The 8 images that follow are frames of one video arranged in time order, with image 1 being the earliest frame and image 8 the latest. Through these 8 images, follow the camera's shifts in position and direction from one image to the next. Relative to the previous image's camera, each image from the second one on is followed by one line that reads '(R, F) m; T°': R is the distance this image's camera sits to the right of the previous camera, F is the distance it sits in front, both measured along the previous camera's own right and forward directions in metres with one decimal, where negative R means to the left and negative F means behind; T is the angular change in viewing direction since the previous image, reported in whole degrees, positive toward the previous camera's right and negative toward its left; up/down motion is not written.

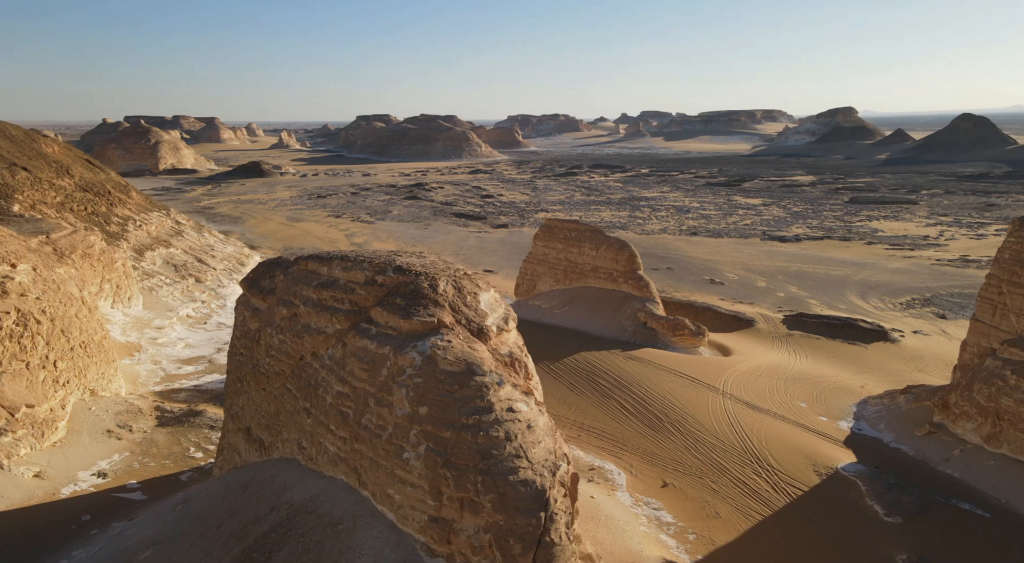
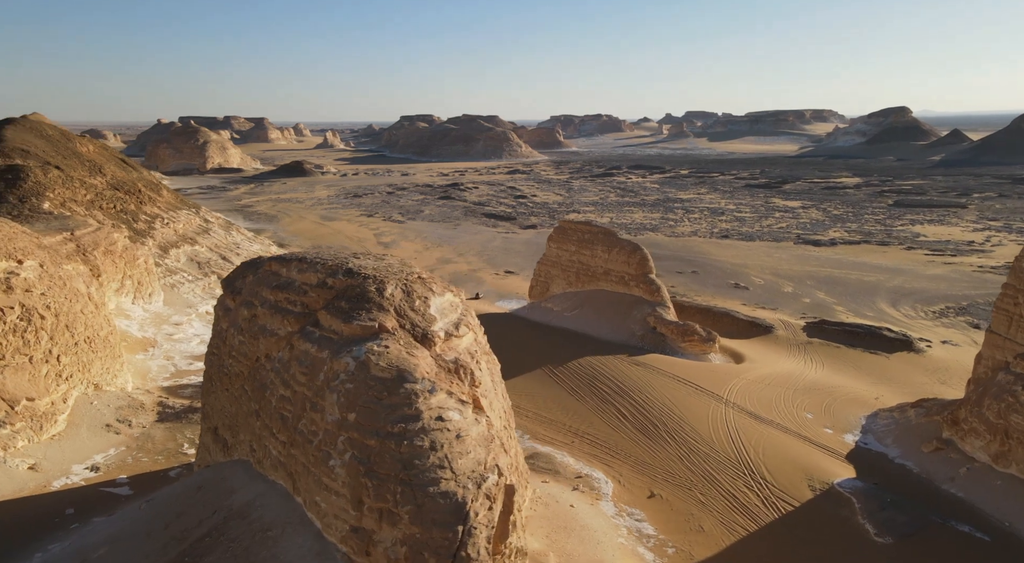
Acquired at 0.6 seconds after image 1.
(+0.5, +0.1) m; -3°
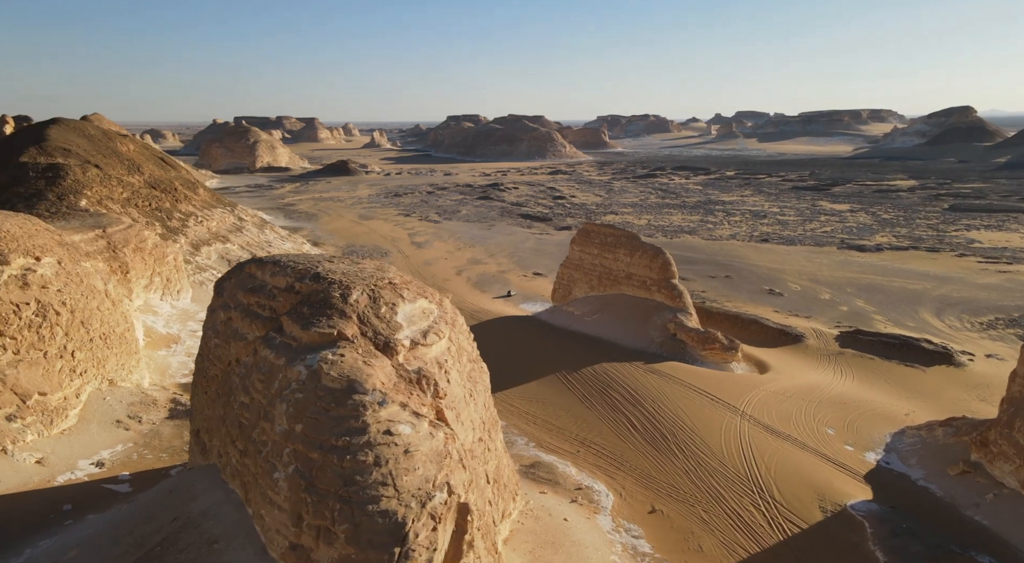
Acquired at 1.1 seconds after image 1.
(+0.4, +0.2) m; -4°
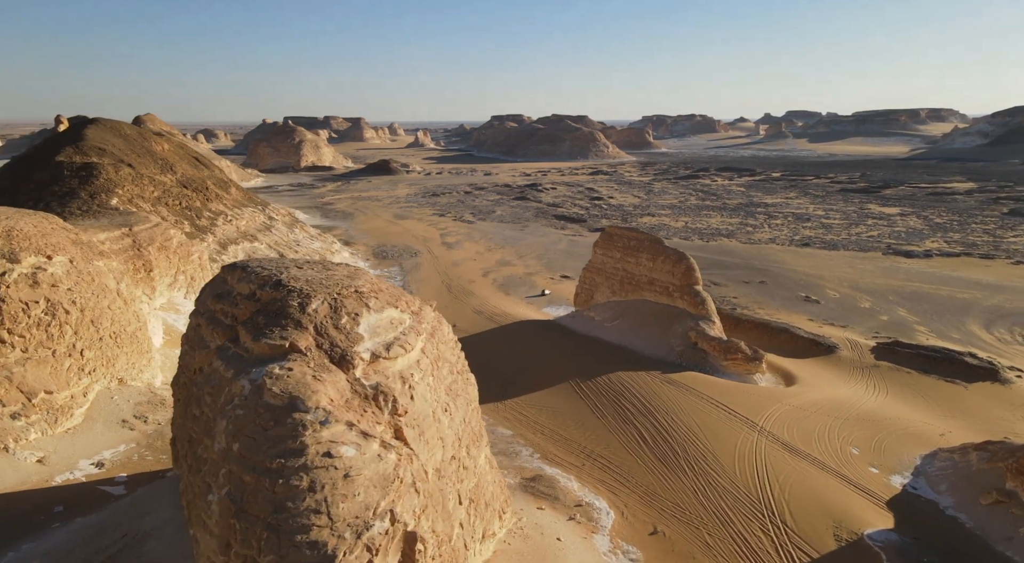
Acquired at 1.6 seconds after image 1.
(+0.4, +0.3) m; -4°
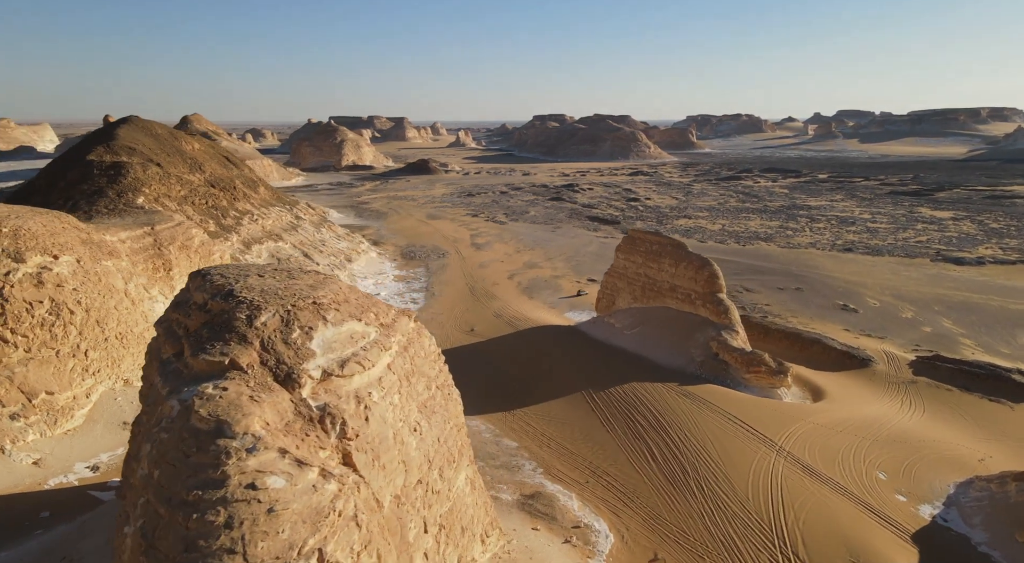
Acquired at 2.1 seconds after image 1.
(+0.4, +0.3) m; -3°
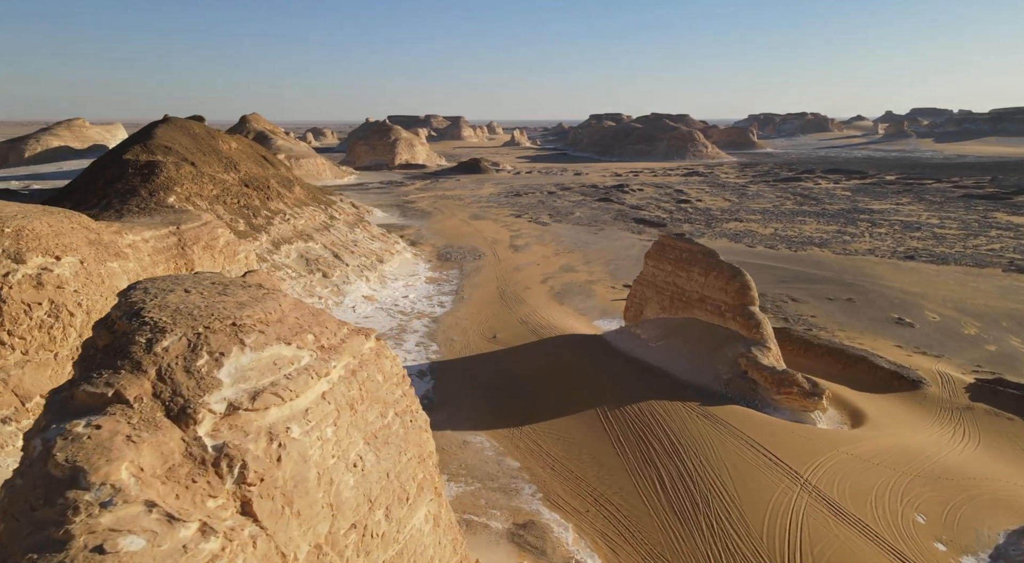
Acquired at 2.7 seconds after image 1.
(+0.5, +0.5) m; -5°
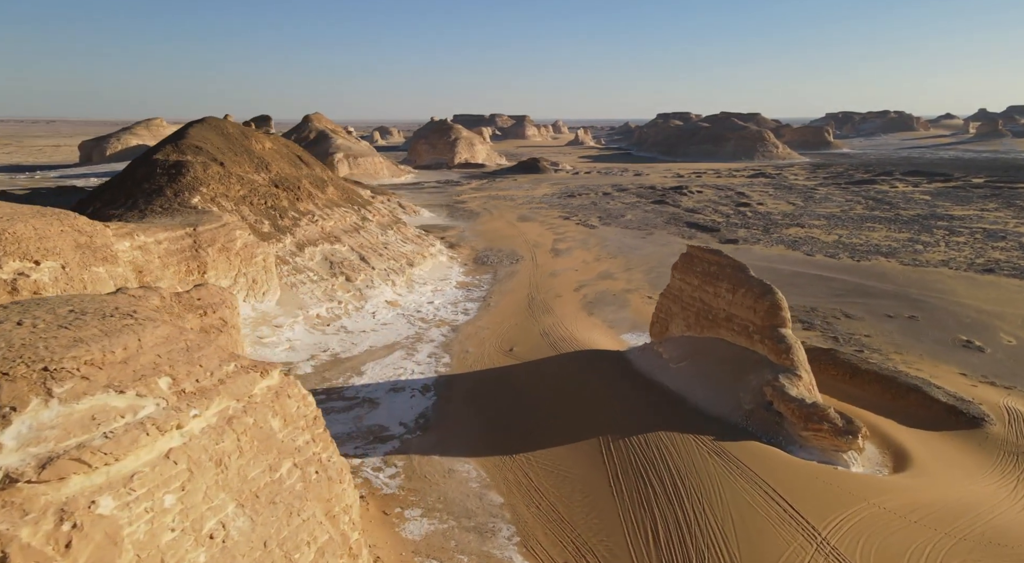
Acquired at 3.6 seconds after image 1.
(+0.8, +0.7) m; -5°
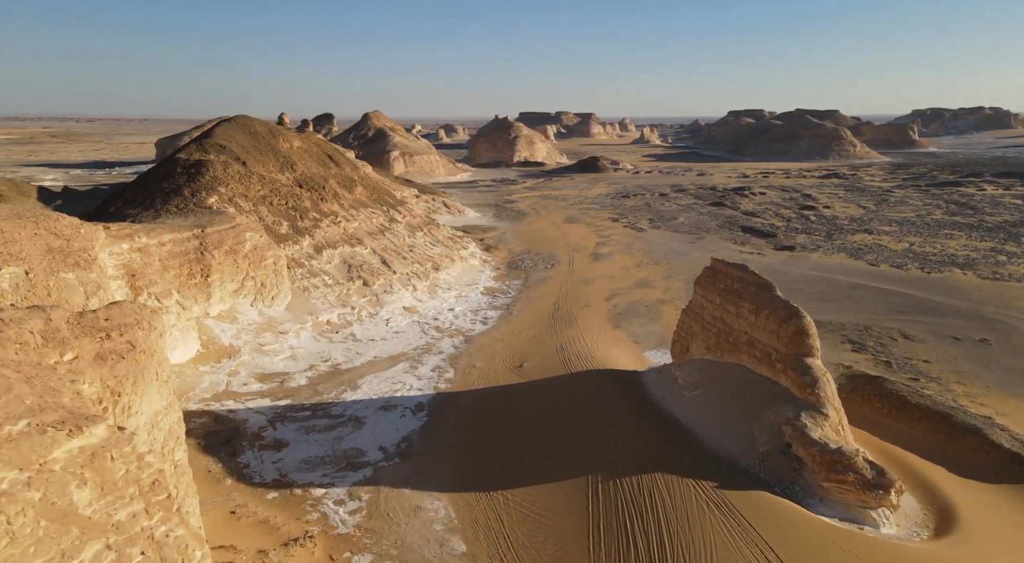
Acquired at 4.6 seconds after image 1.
(+0.9, +0.9) m; -5°
